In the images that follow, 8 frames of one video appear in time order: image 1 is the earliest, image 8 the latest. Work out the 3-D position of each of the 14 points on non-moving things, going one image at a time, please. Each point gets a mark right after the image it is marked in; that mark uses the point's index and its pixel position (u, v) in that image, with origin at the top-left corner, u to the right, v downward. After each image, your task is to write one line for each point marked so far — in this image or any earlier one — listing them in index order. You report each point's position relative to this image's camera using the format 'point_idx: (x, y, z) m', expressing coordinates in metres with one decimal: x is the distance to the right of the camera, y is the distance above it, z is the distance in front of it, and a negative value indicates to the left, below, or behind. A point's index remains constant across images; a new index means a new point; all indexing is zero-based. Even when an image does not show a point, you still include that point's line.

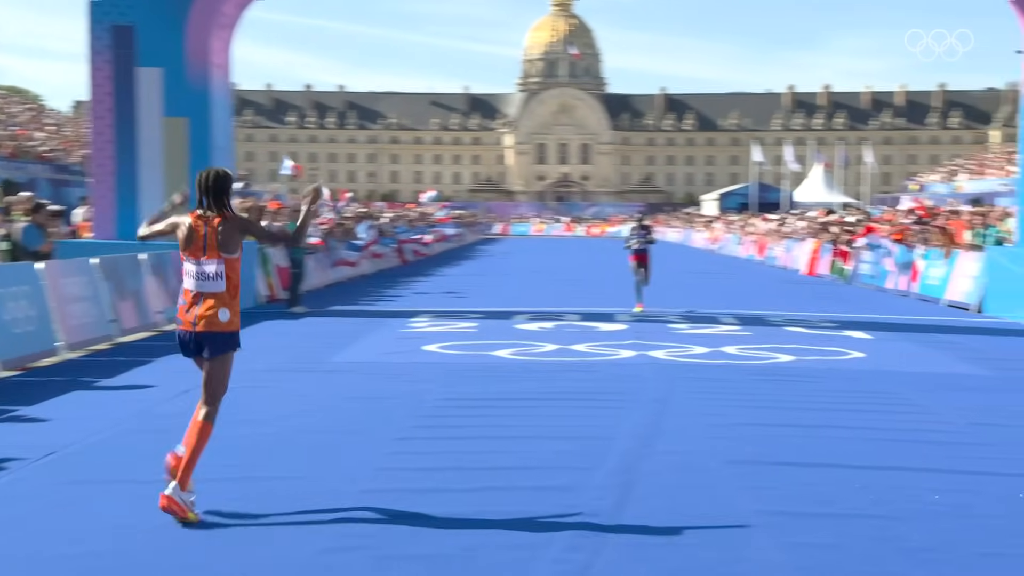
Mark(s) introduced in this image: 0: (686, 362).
0: (+1.6, -0.7, +10.6) m
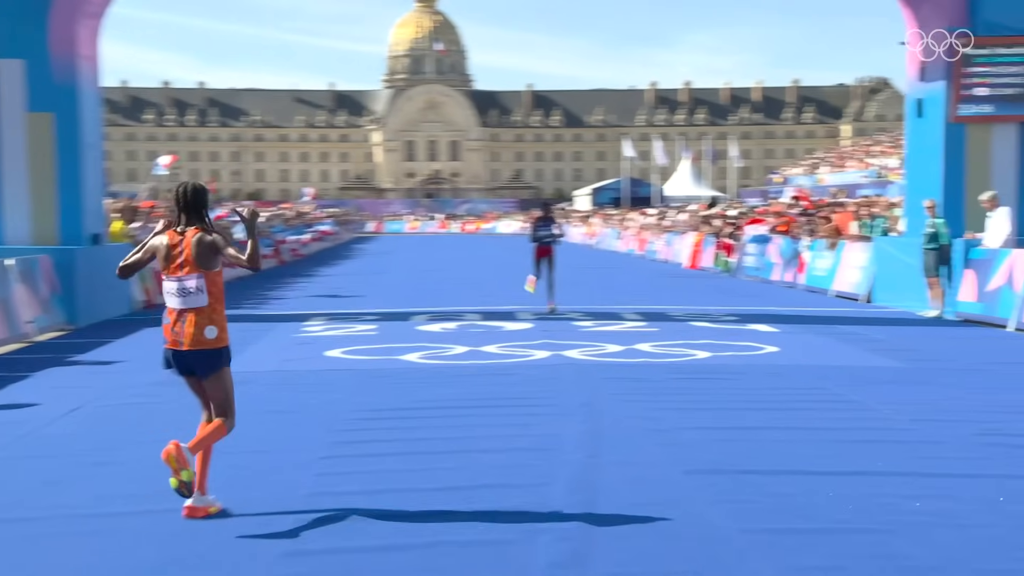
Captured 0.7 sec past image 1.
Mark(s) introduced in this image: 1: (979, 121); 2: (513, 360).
0: (+0.8, -0.7, +10.2) m
1: (+6.2, +2.2, +15.3) m
2: (+0.1, -0.7, +10.5) m
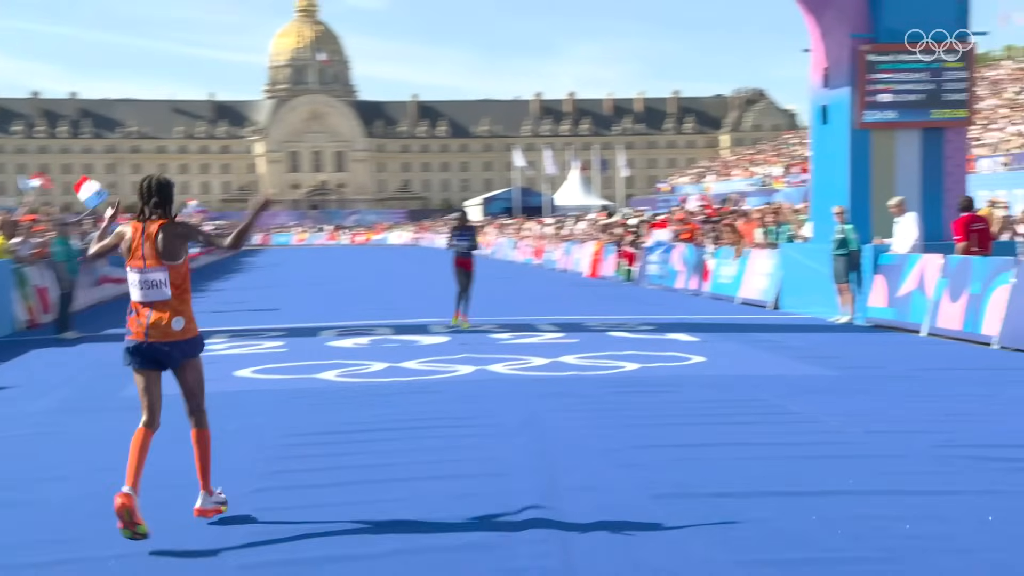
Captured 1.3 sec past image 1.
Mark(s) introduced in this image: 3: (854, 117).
0: (+0.2, -0.8, +9.9) m
1: (+5.0, +2.2, +15.4) m
2: (-0.6, -0.8, +10.1) m
3: (+4.6, +2.3, +15.5) m
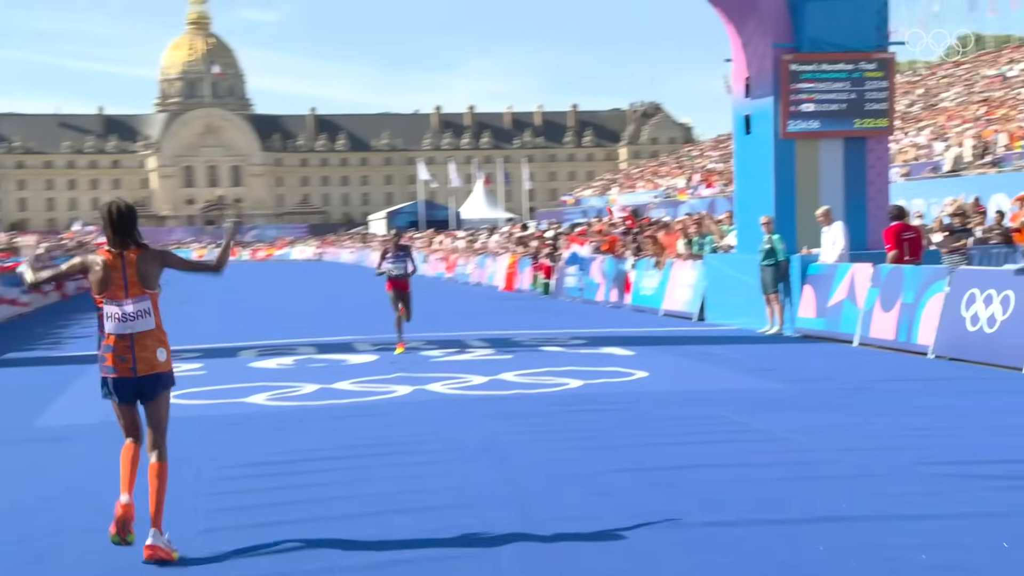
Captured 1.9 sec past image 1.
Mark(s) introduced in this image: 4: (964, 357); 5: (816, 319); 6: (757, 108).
0: (-0.3, -0.9, +9.5) m
1: (+4.0, +2.0, +15.4) m
2: (-1.1, -0.9, +9.6) m
3: (+3.6, +2.2, +15.5) m
4: (+4.3, -0.7, +11.0) m
5: (+3.8, -0.4, +14.2) m
6: (+3.4, +2.5, +16.0) m
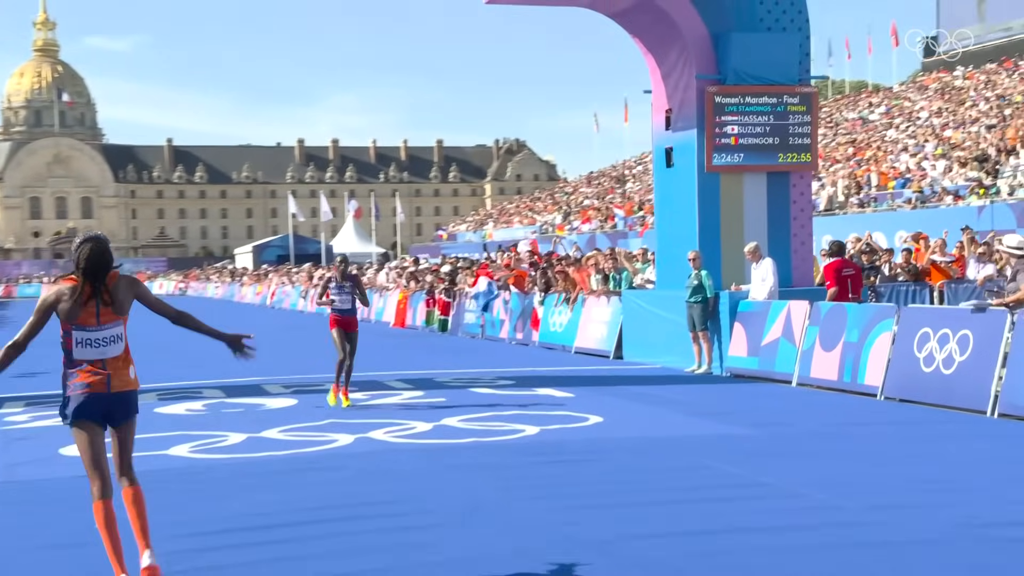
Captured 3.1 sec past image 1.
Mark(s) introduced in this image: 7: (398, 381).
0: (-0.6, -1.2, +8.6) m
1: (+2.9, +1.5, +15.1) m
2: (-1.5, -1.2, +8.7) m
3: (+2.5, +1.7, +15.2) m
4: (+3.8, -1.0, +10.7) m
5: (+2.8, -0.8, +13.8) m
6: (+2.3, +2.0, +15.7) m
7: (-1.3, -1.1, +13.6) m
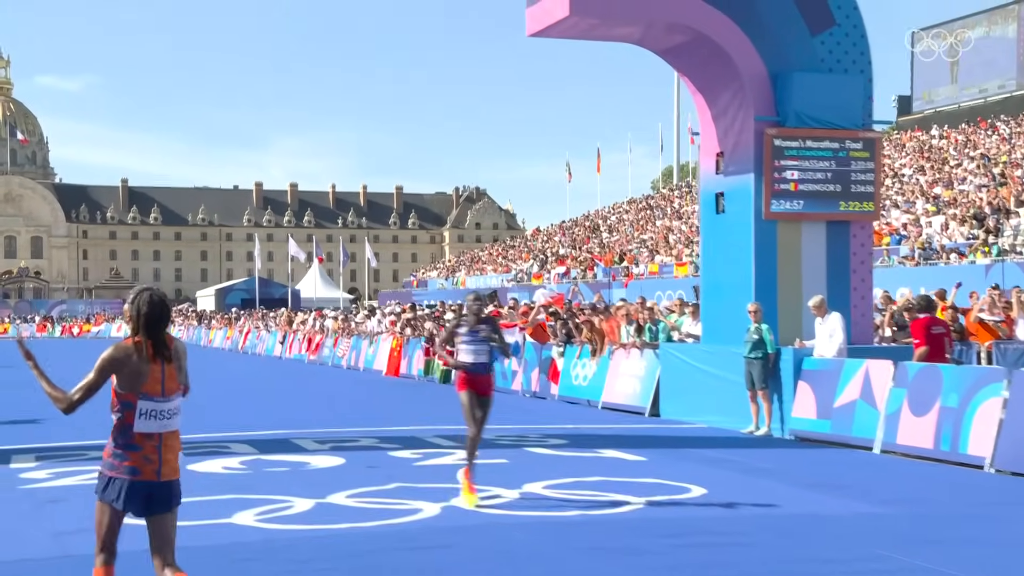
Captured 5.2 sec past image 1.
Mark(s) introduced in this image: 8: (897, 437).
0: (+0.1, -1.5, +7.5) m
1: (+3.5, +0.9, +14.3) m
2: (-0.7, -1.5, +7.5) m
3: (+3.1, +1.0, +14.3) m
4: (+4.5, -1.5, +9.7) m
5: (+3.4, -1.5, +12.8) m
6: (+2.8, +1.3, +14.8) m
7: (-0.8, -1.6, +12.4) m
8: (+3.9, -1.5, +11.5) m
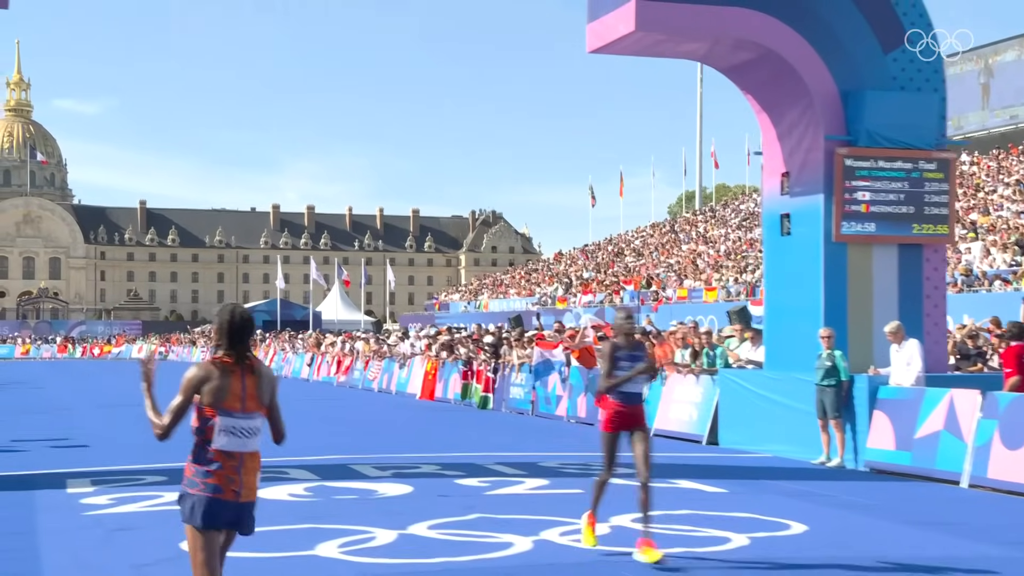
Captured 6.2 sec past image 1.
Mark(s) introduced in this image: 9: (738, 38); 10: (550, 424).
0: (+0.8, -1.6, +7.0) m
1: (+4.2, +0.6, +13.8) m
2: (-0.1, -1.6, +7.0) m
3: (+3.8, +0.7, +13.8) m
4: (+5.1, -1.8, +9.2) m
5: (+4.1, -1.7, +12.3) m
6: (+3.6, +1.0, +14.3) m
7: (-0.1, -1.8, +11.9) m
8: (+4.6, -1.7, +11.0) m
9: (+2.6, +2.9, +13.4) m
10: (+0.7, -2.3, +19.7) m
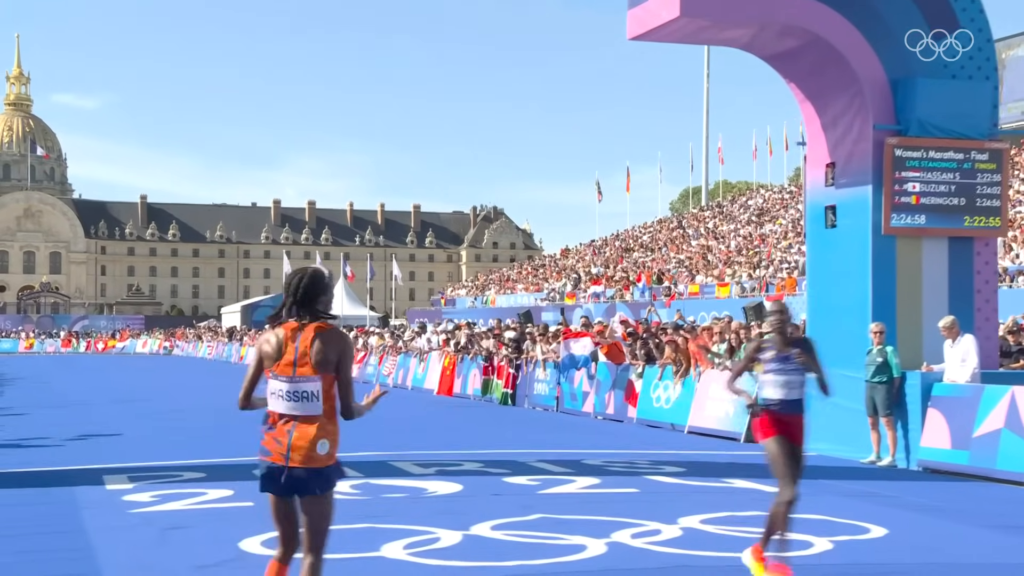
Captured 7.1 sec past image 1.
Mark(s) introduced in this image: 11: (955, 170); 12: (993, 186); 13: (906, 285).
0: (+1.2, -1.6, +6.6) m
1: (+4.7, +0.6, +13.4) m
2: (+0.4, -1.6, +6.6) m
3: (+4.3, +0.8, +13.4) m
4: (+5.6, -1.7, +8.8) m
5: (+4.6, -1.7, +11.9) m
6: (+4.1, +1.1, +13.9) m
7: (+0.4, -1.7, +11.5) m
8: (+5.0, -1.7, +10.6) m
9: (+3.1, +3.0, +13.0) m
10: (+1.1, -2.2, +19.3) m
11: (+5.2, +1.4, +13.5) m
12: (+5.7, +1.2, +13.6) m
13: (+4.7, 0.0, +13.5) m
